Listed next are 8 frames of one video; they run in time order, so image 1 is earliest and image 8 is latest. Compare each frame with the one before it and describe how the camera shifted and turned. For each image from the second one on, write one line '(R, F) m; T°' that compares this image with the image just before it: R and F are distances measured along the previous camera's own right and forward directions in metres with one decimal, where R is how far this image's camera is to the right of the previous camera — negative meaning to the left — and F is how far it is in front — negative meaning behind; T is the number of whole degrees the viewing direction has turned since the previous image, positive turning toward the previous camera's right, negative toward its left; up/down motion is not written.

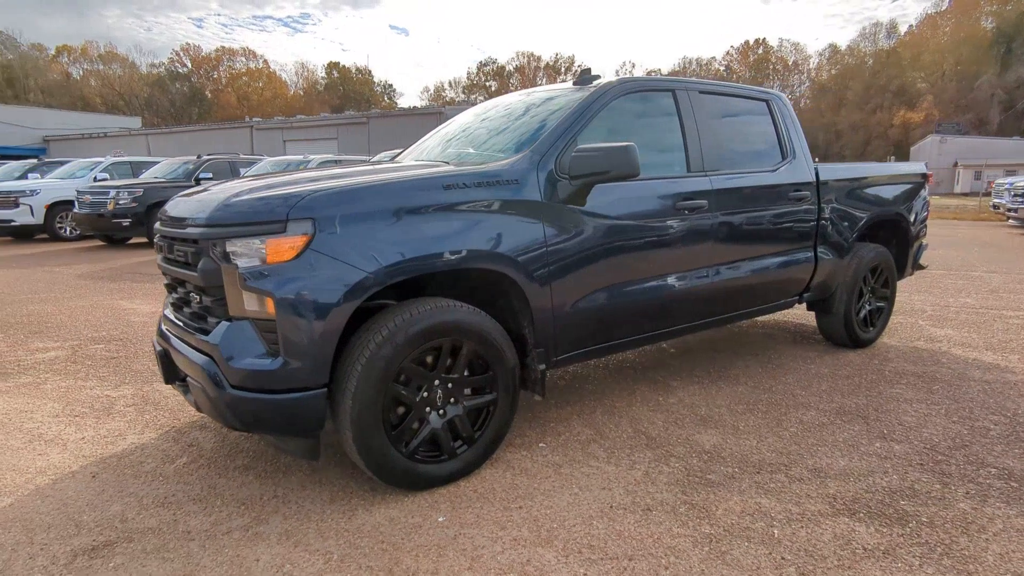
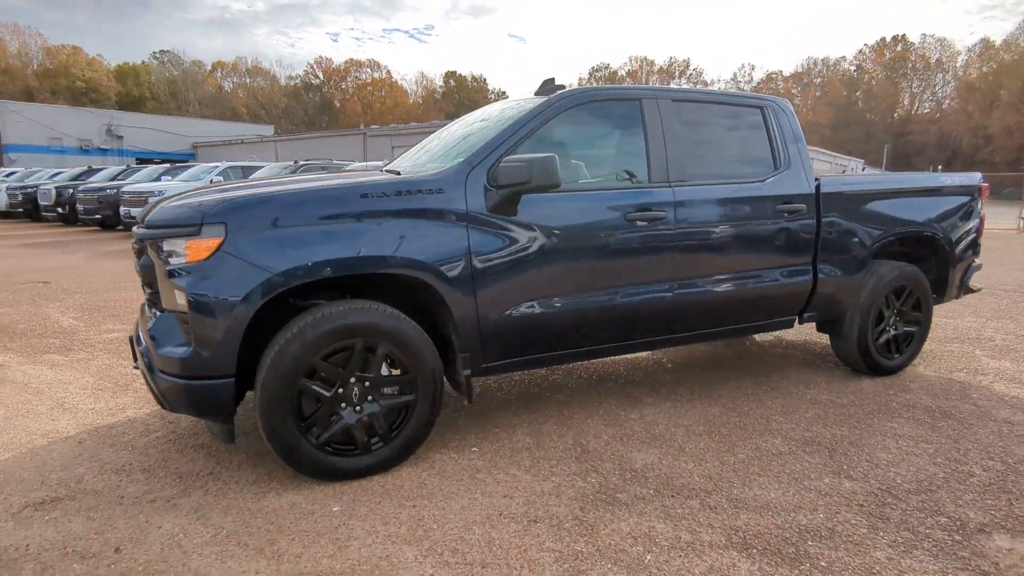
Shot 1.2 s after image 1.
(+0.9, 0.0) m; -10°
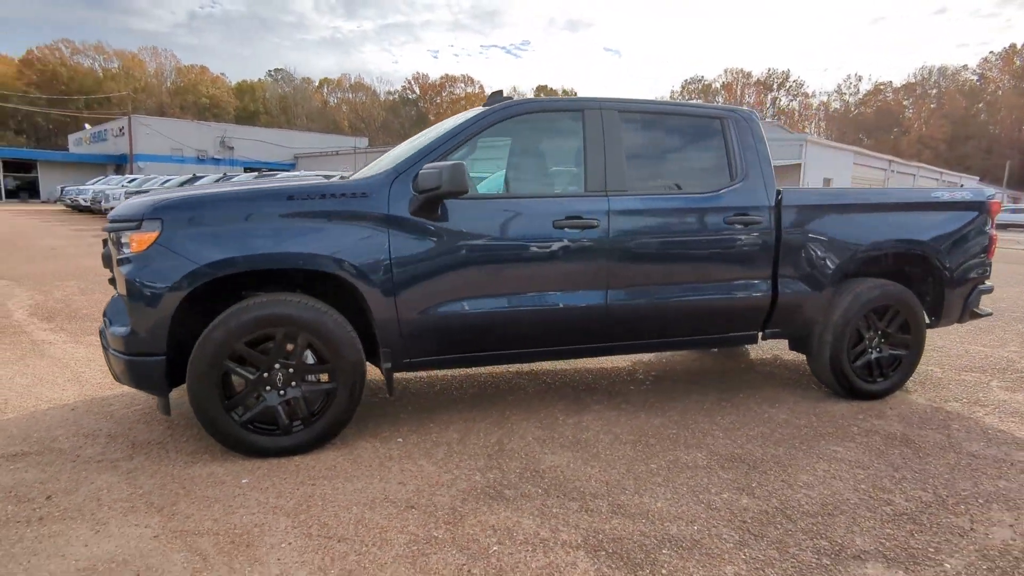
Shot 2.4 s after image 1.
(+0.9, -0.1) m; -8°
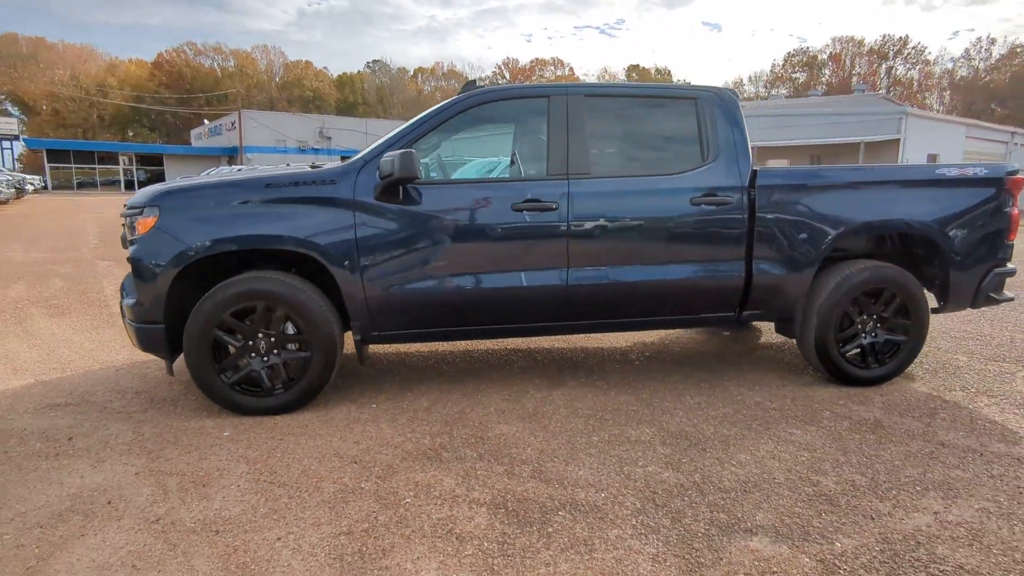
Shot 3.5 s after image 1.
(+0.7, -0.1) m; -9°
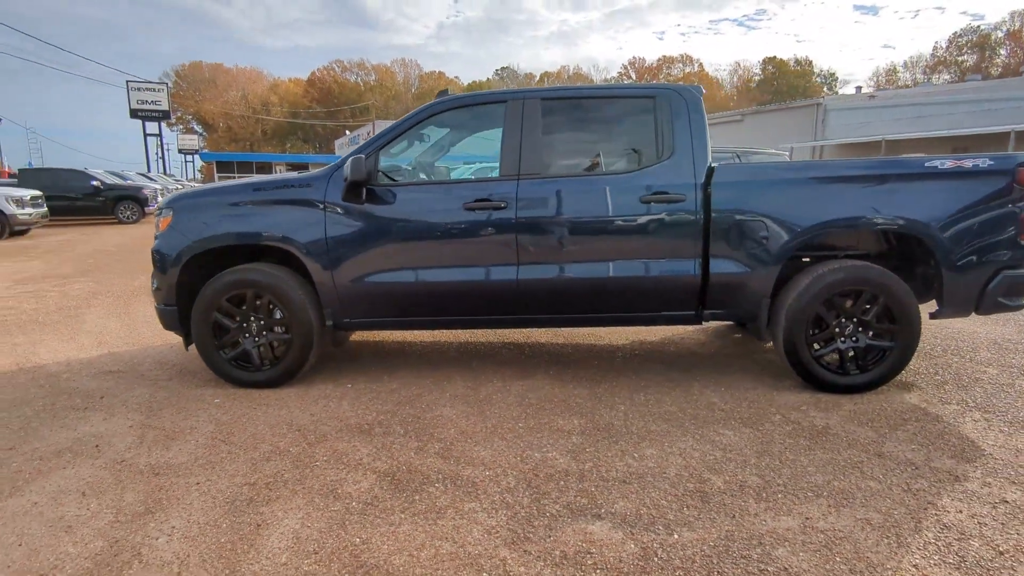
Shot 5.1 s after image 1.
(+1.1, -0.1) m; -12°
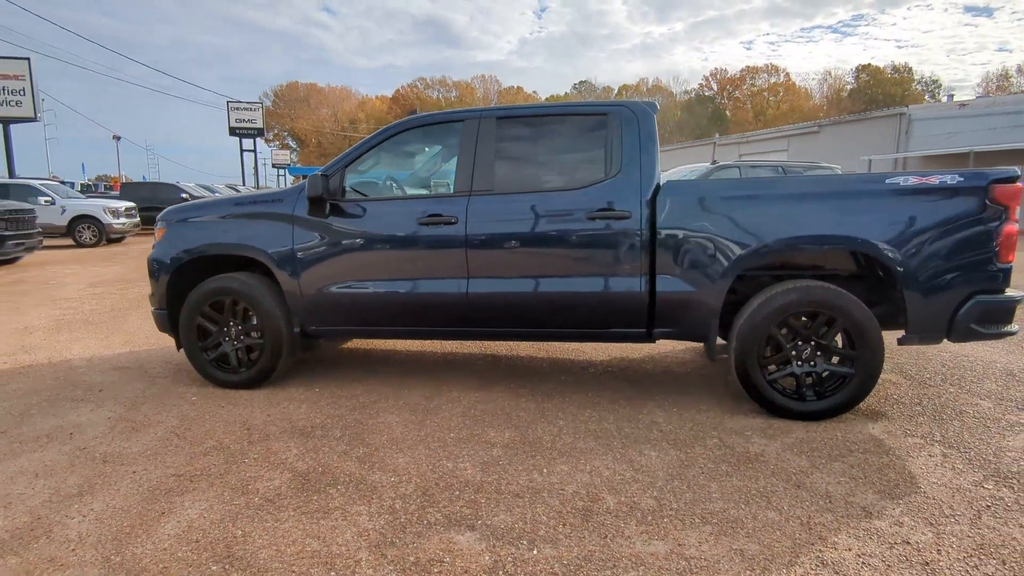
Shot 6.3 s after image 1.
(+0.8, 0.0) m; -7°
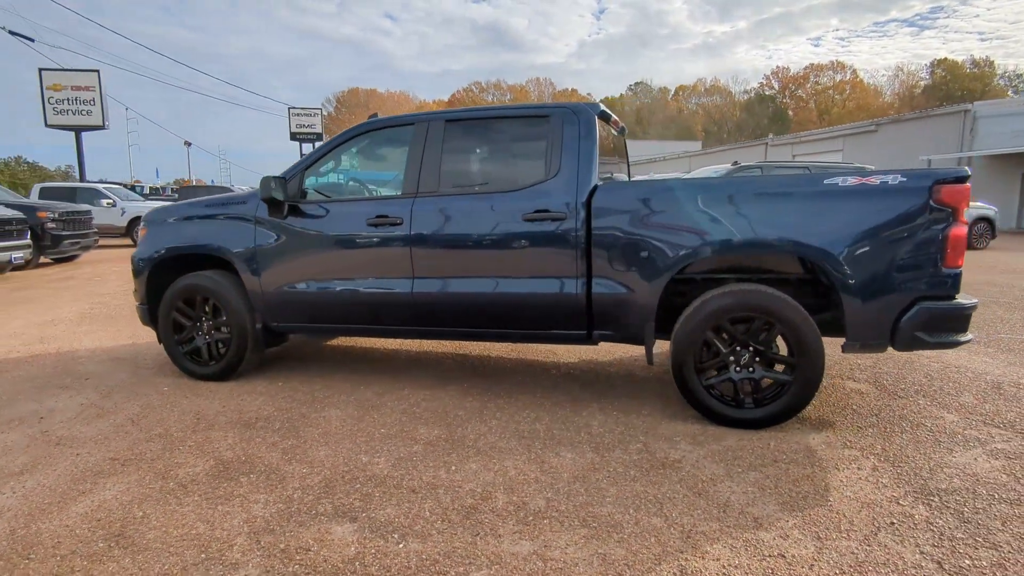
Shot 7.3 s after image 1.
(+0.7, 0.0) m; -5°
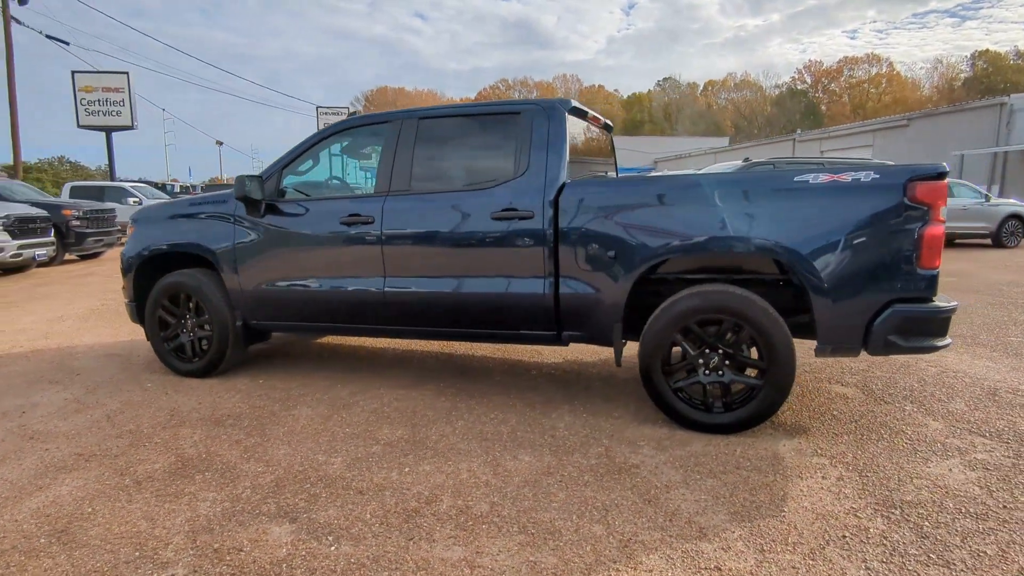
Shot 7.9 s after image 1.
(+0.4, +0.1) m; -3°
